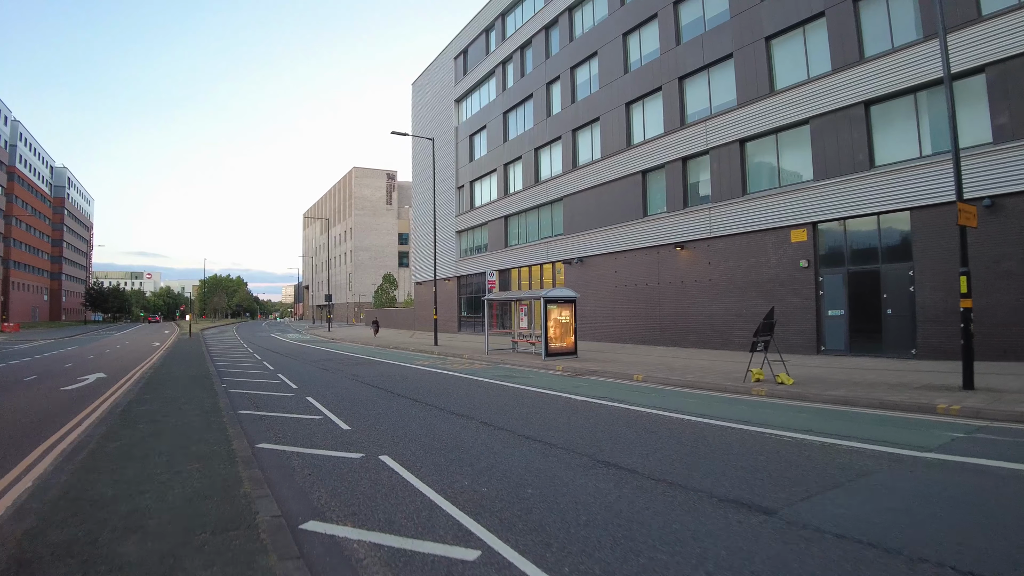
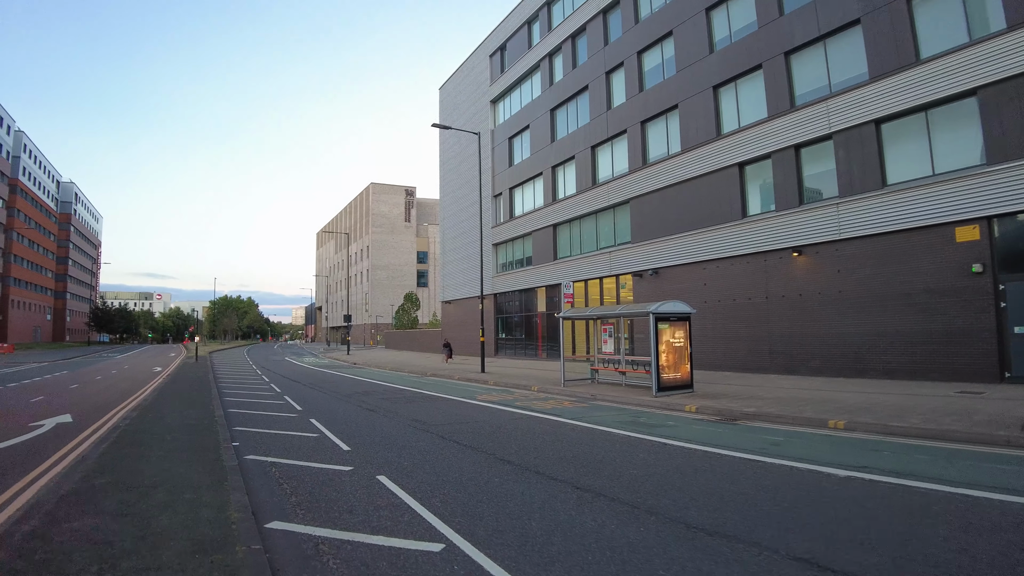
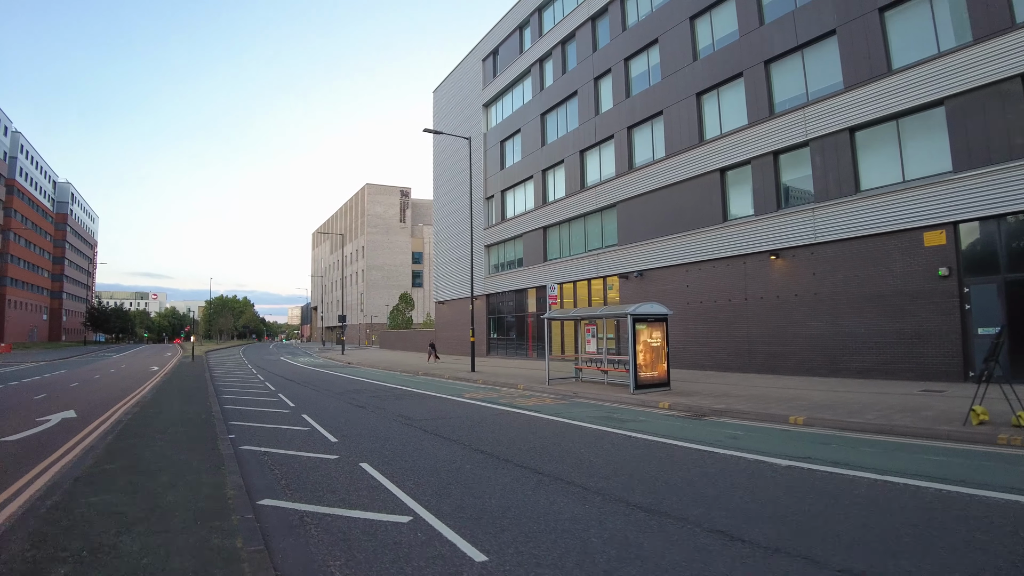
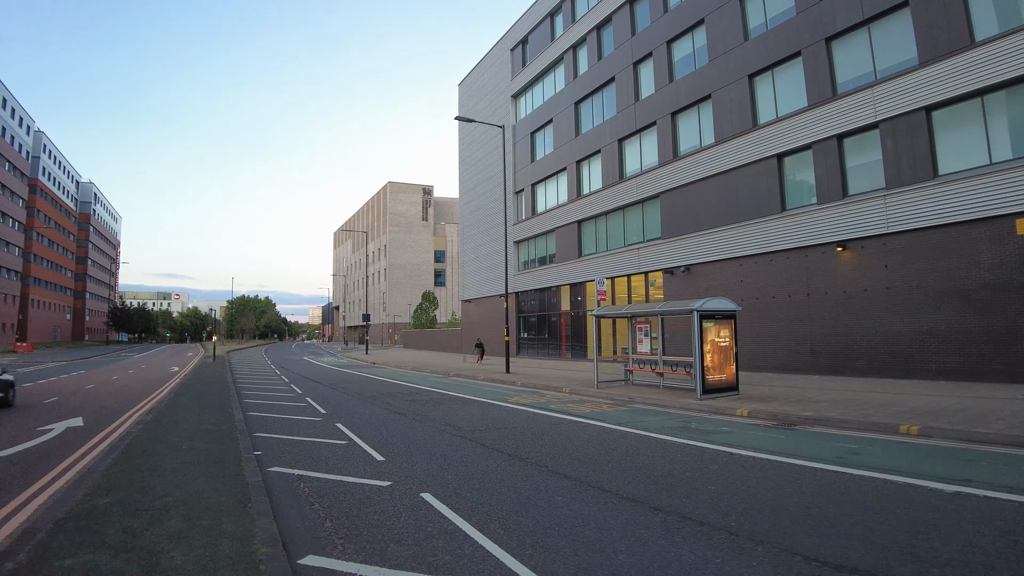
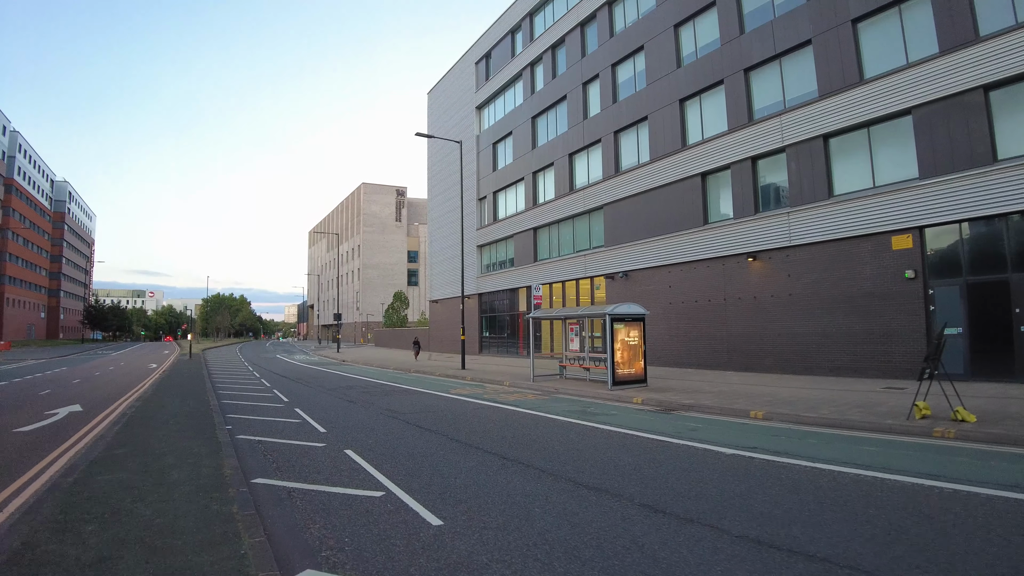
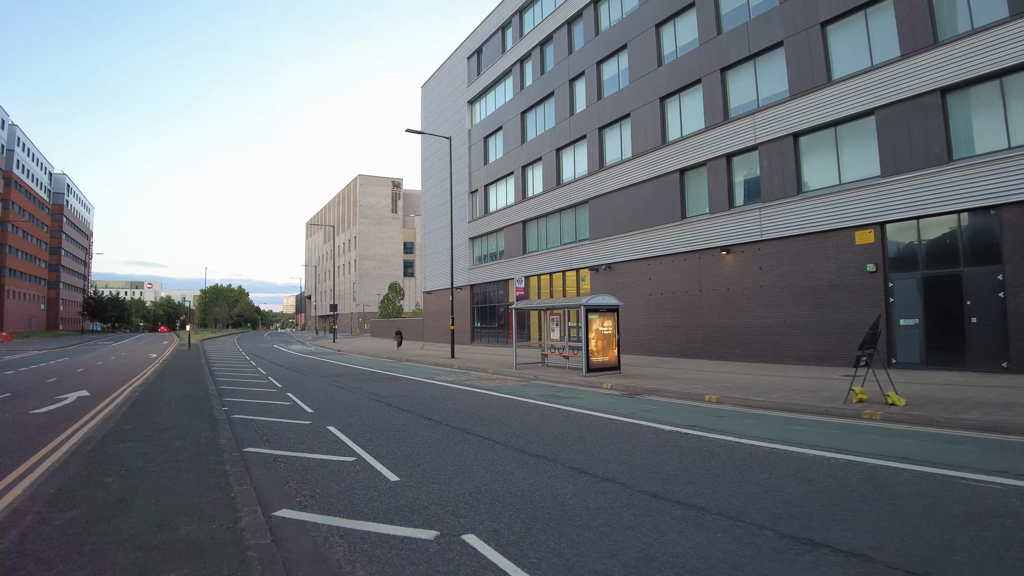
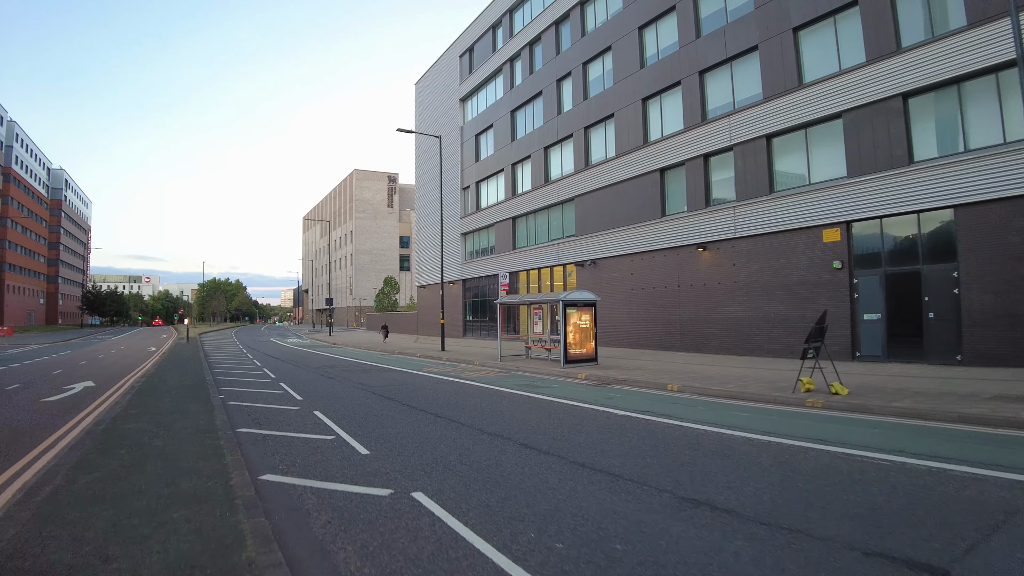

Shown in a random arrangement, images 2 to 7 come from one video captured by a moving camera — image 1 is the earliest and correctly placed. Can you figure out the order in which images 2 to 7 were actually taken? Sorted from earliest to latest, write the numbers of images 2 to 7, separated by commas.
7, 6, 5, 3, 2, 4
